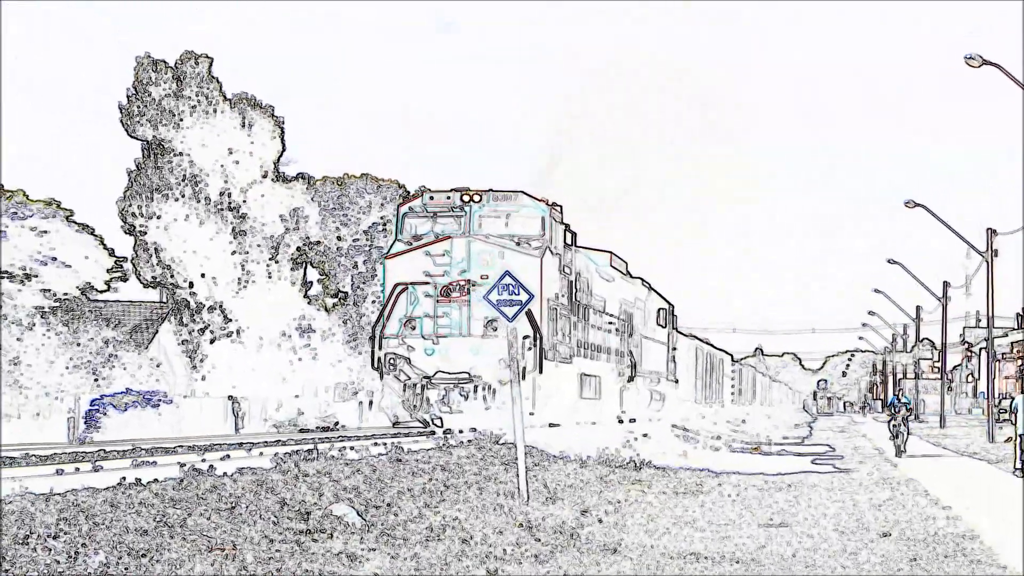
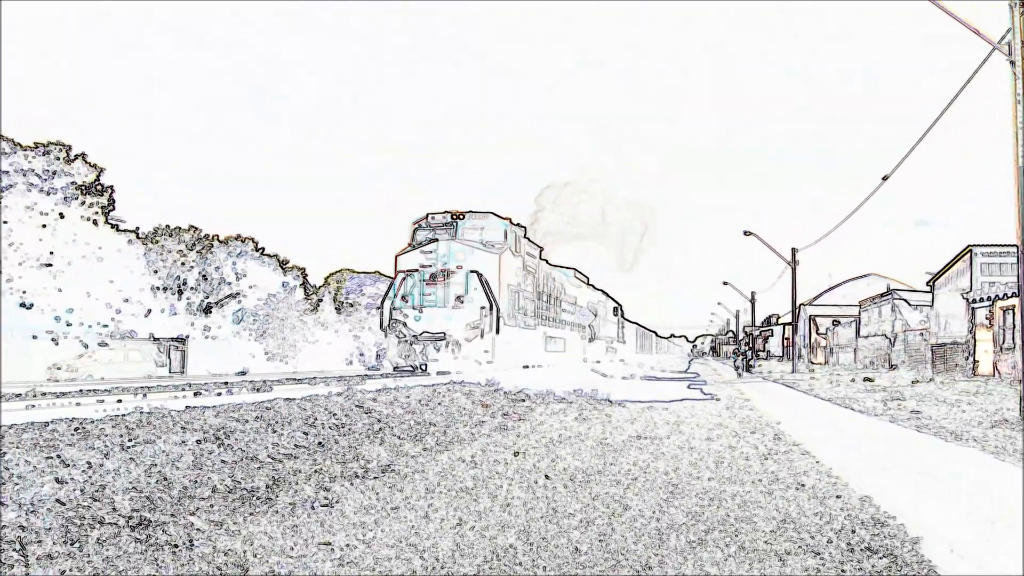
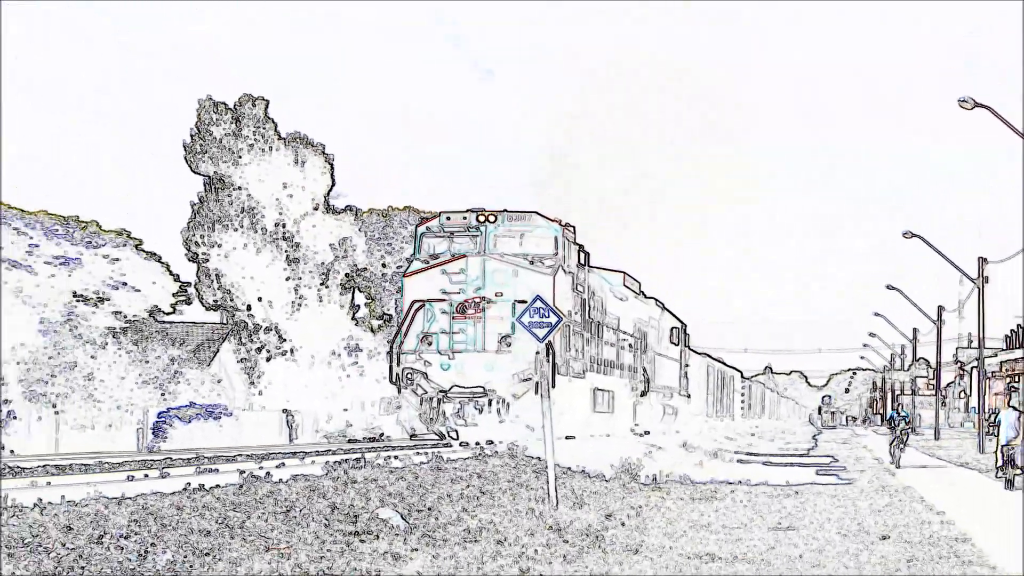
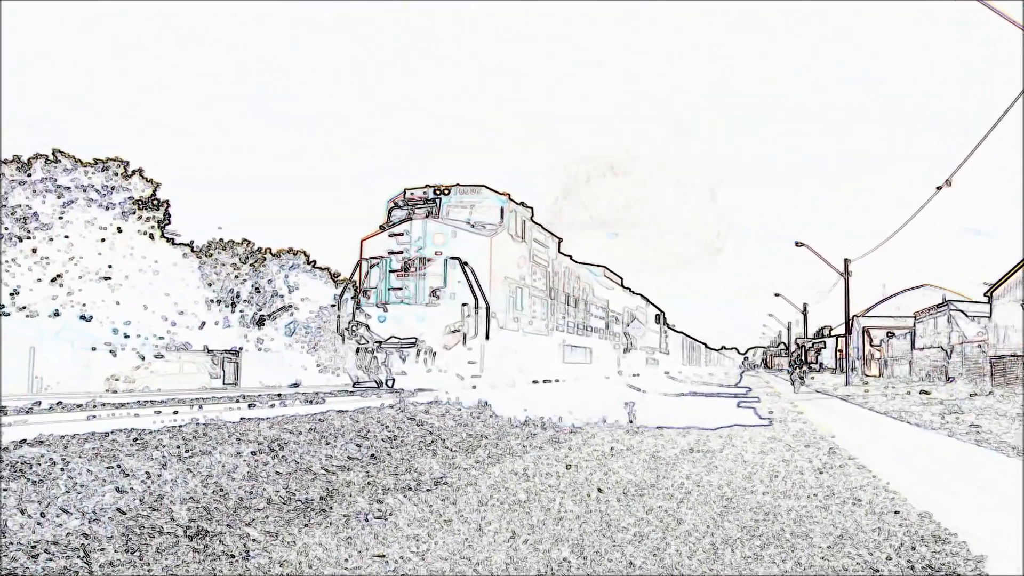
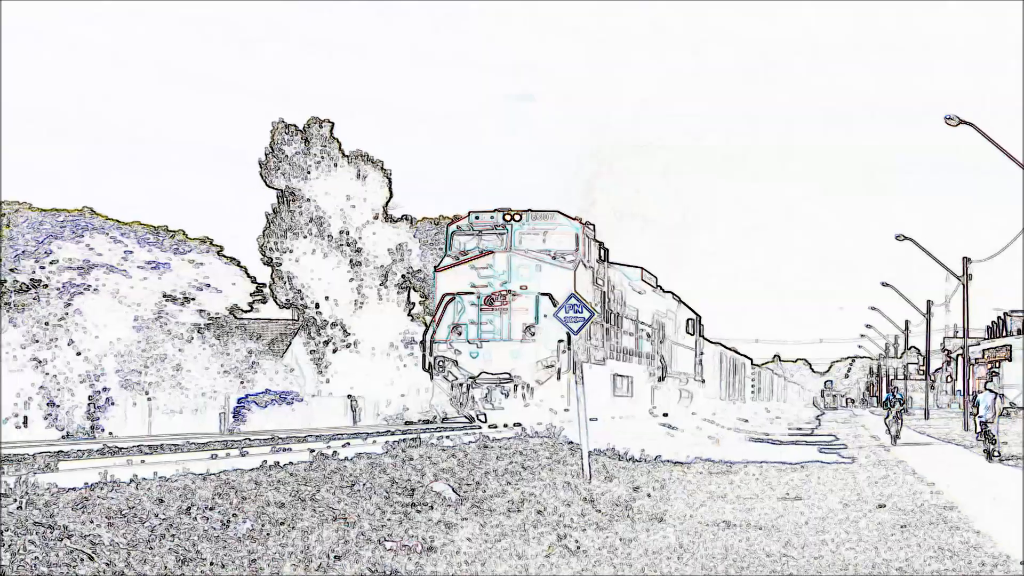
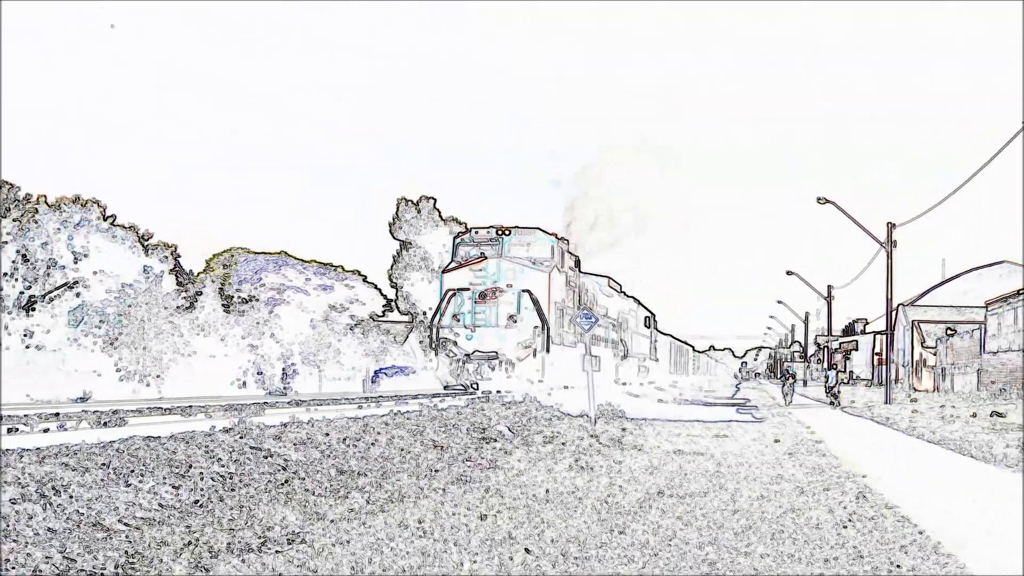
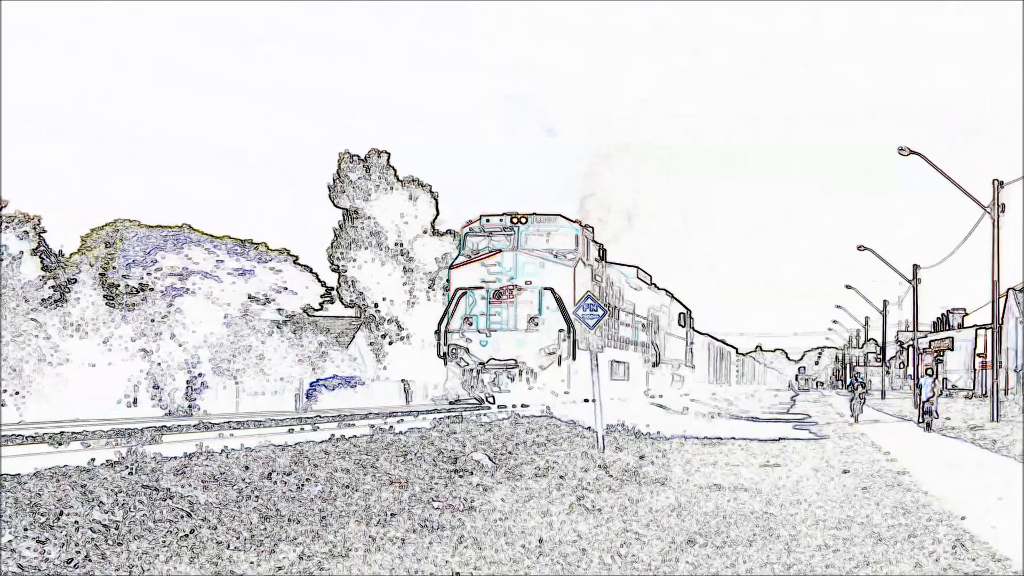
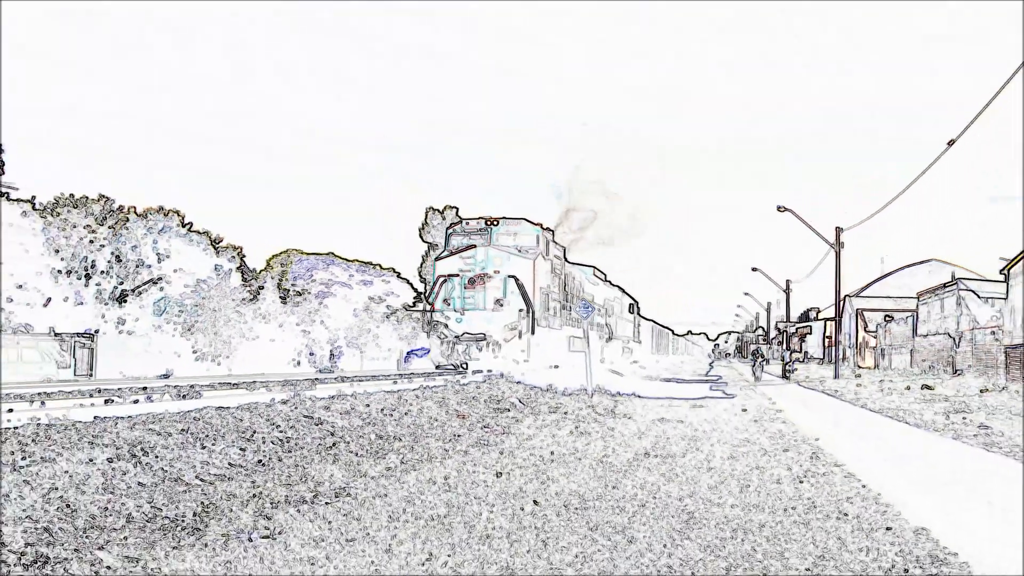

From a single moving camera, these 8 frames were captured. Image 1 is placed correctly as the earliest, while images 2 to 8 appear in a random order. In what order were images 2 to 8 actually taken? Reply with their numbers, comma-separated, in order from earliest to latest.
3, 5, 7, 6, 8, 2, 4
